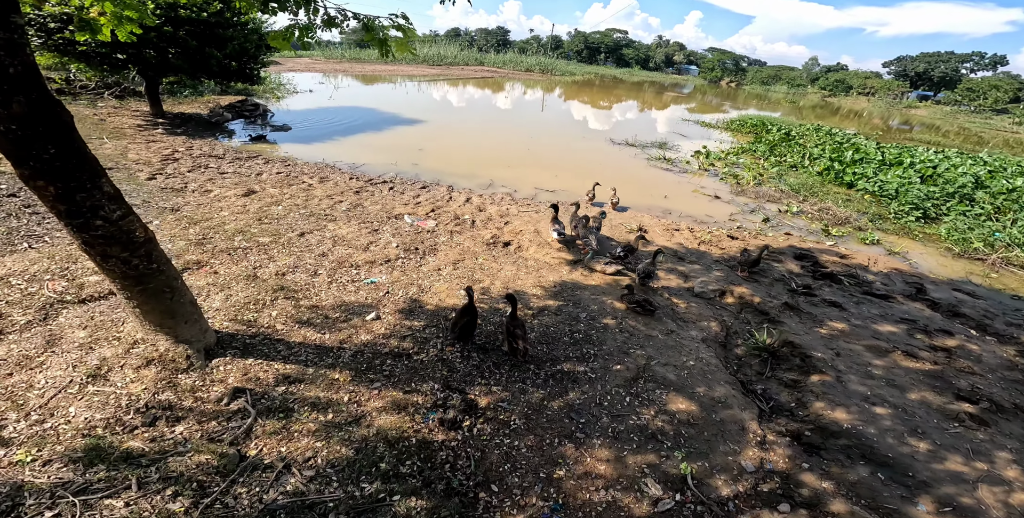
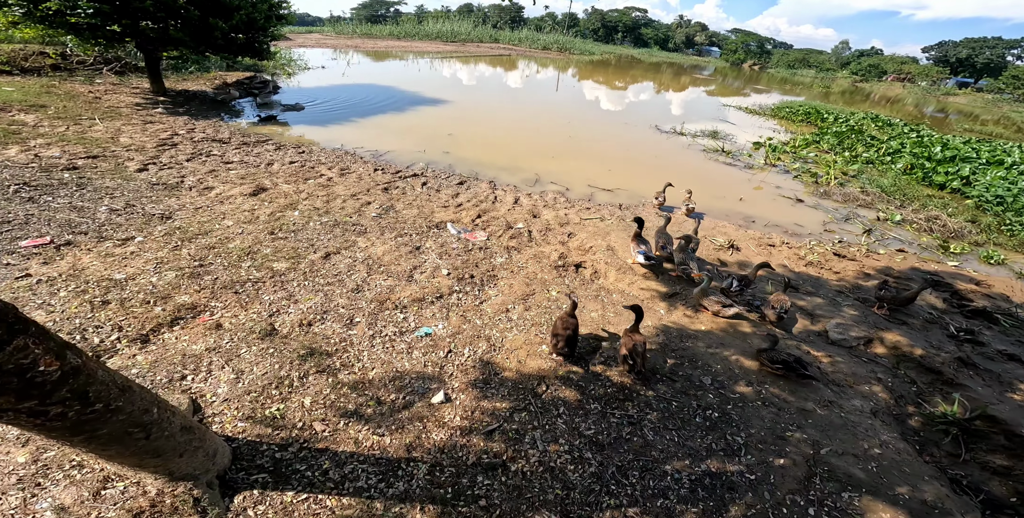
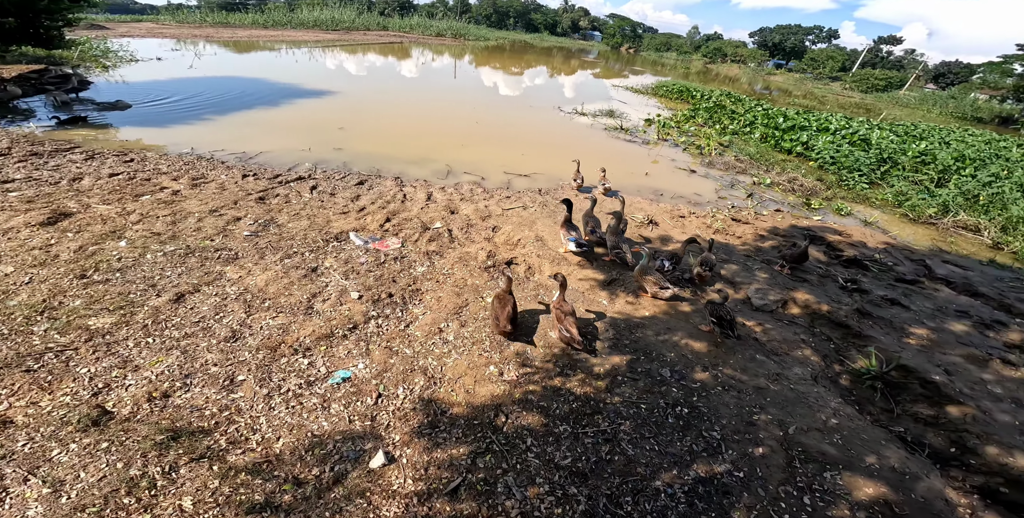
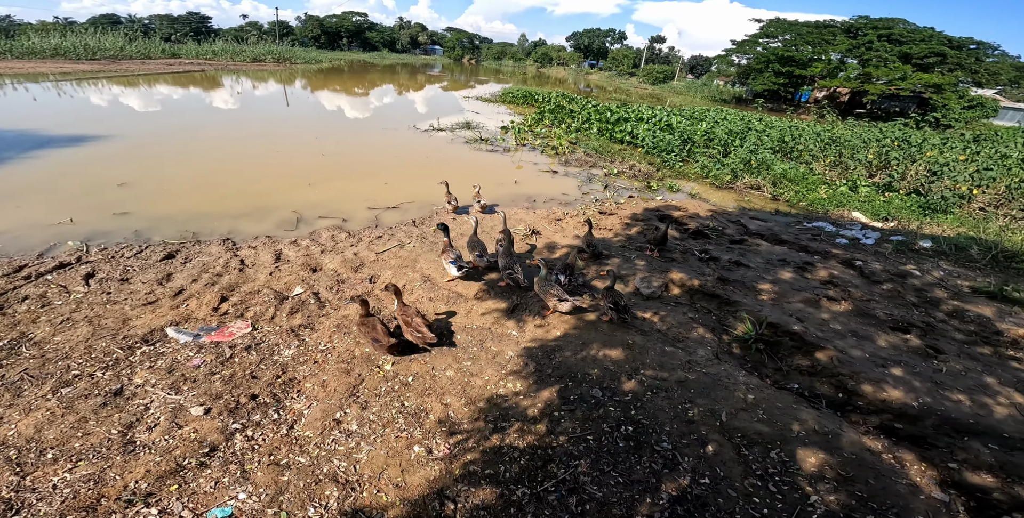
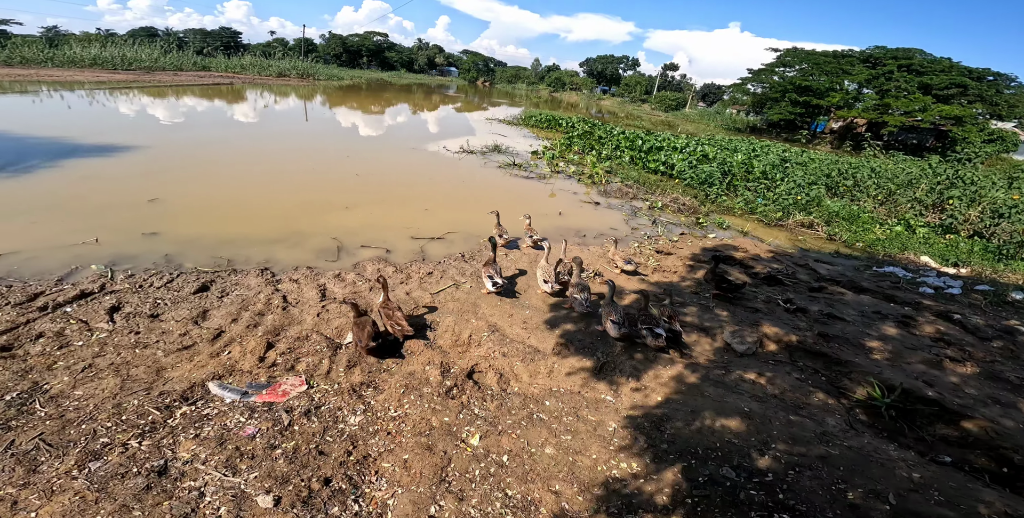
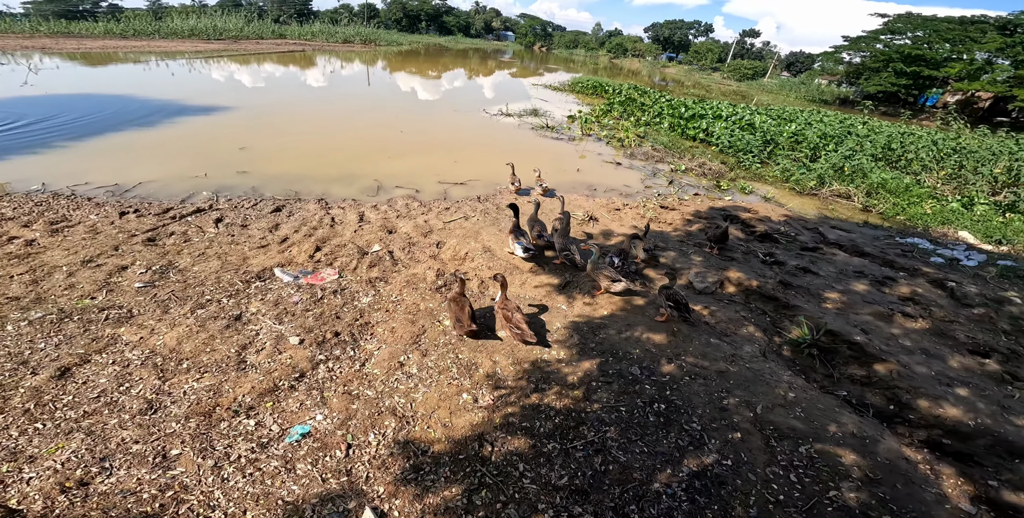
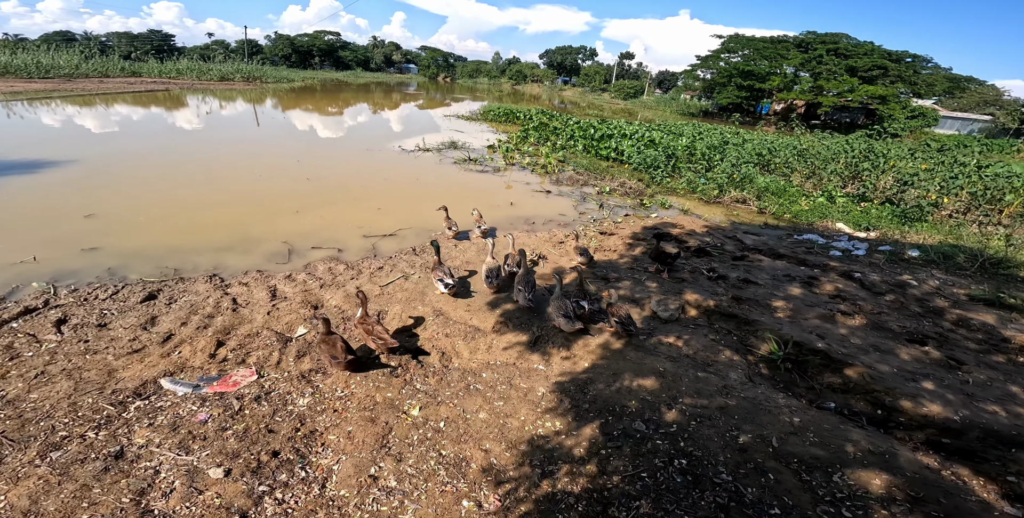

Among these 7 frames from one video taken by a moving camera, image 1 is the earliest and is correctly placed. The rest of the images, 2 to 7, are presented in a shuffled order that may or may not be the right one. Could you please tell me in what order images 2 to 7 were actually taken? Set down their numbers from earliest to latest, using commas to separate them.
2, 3, 6, 4, 7, 5
